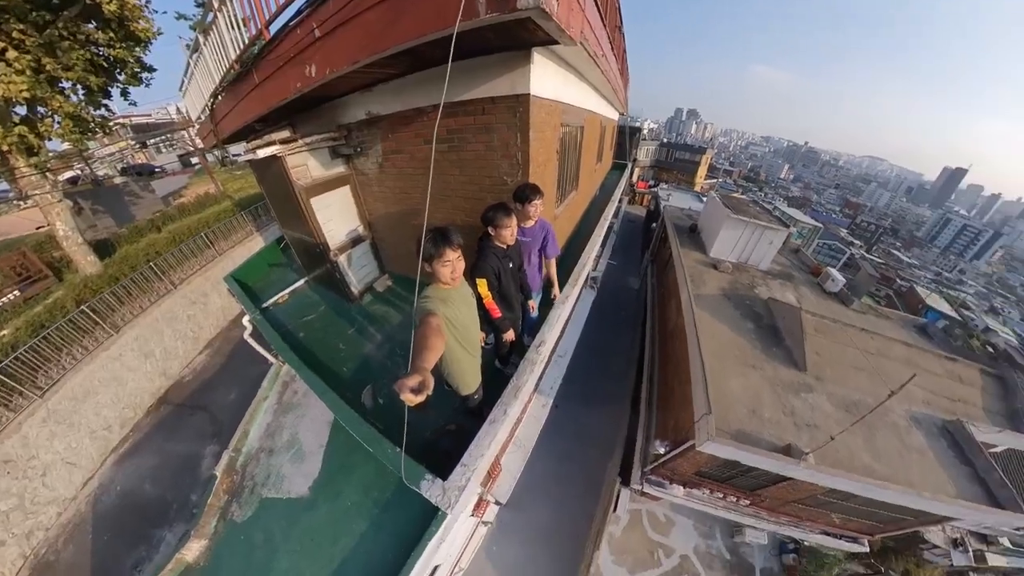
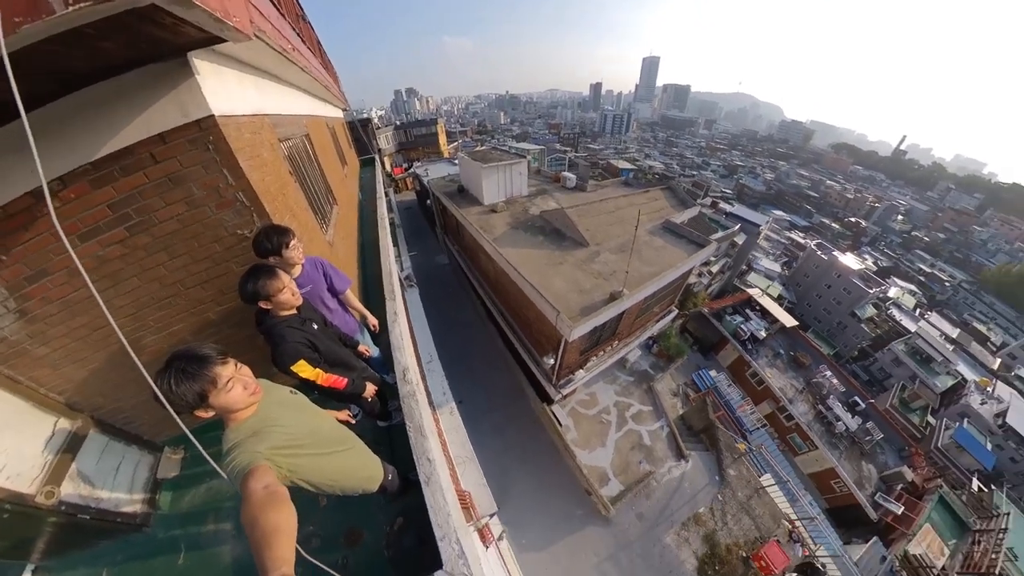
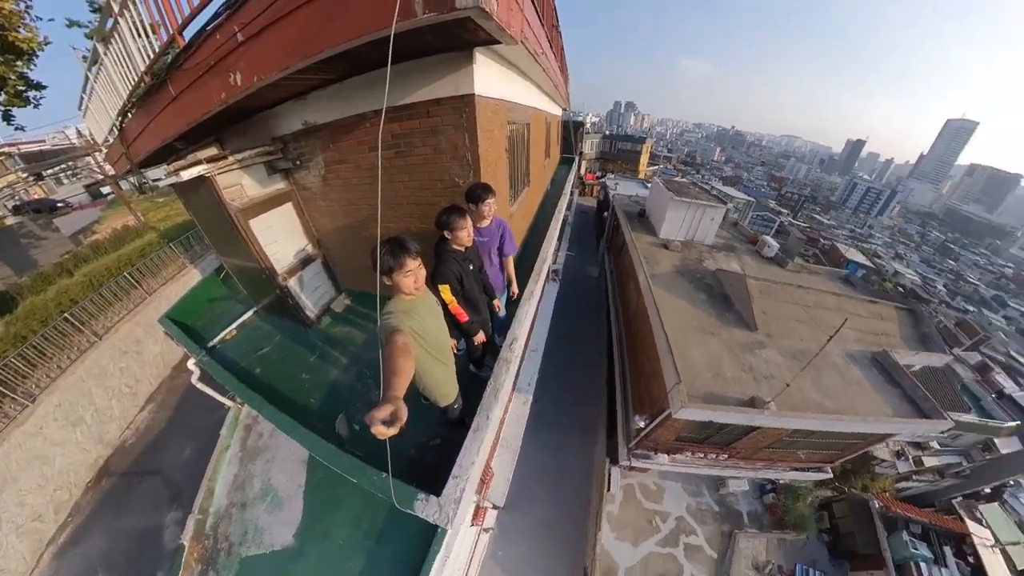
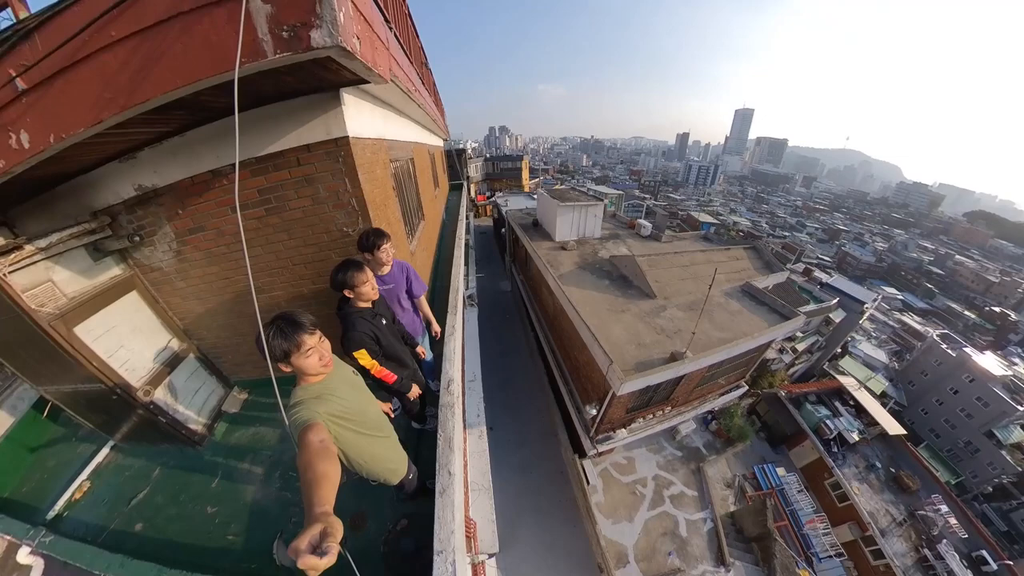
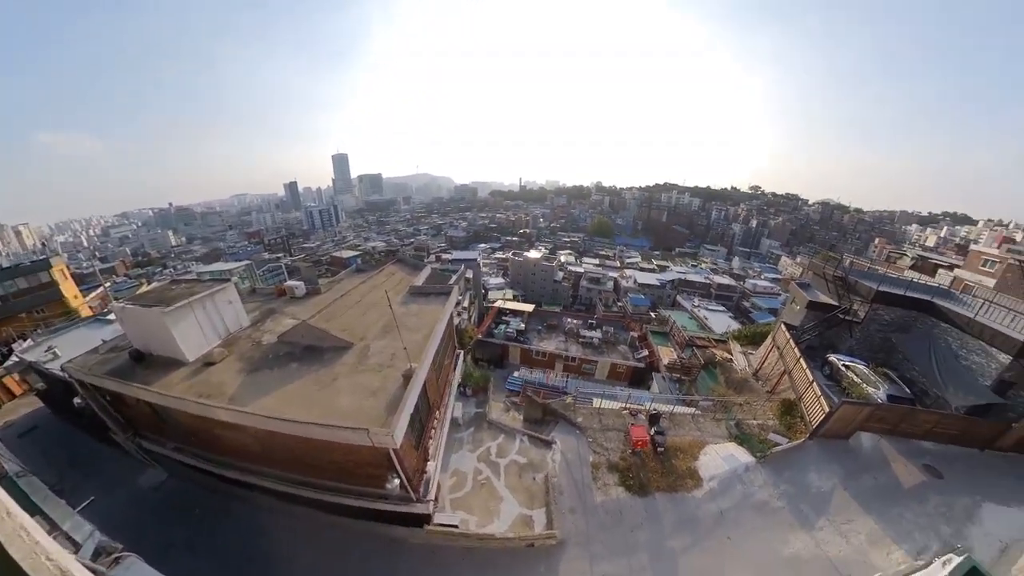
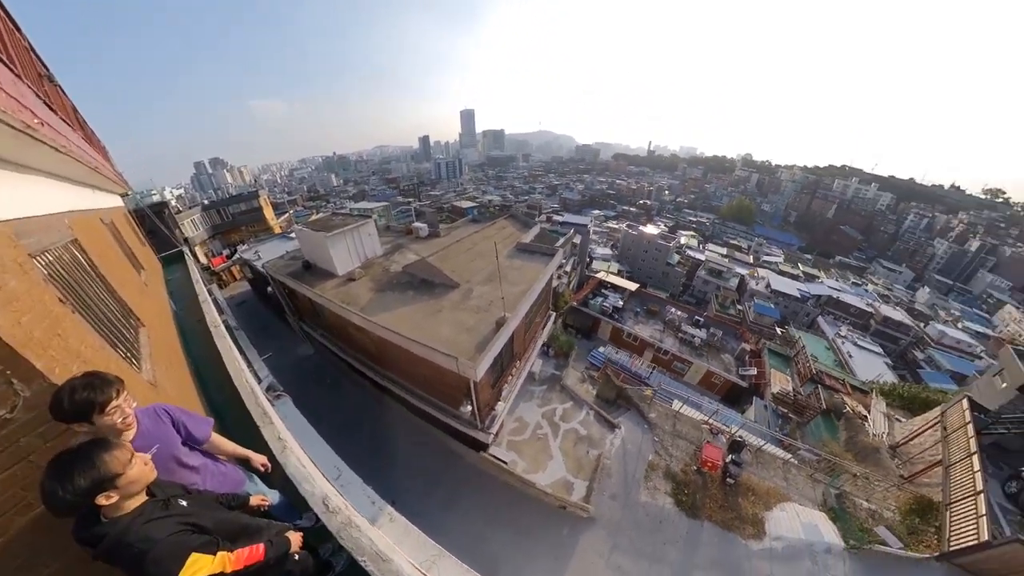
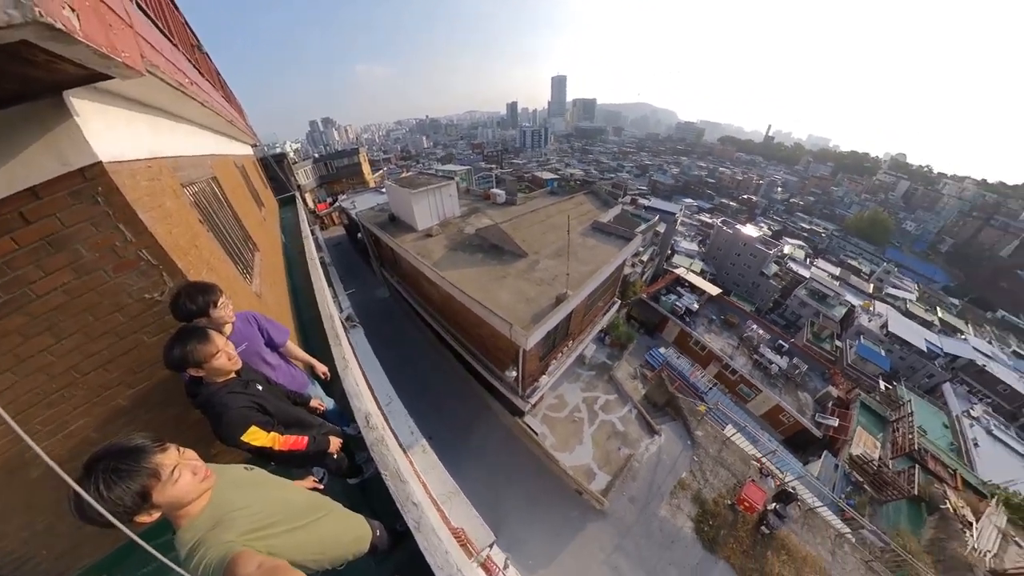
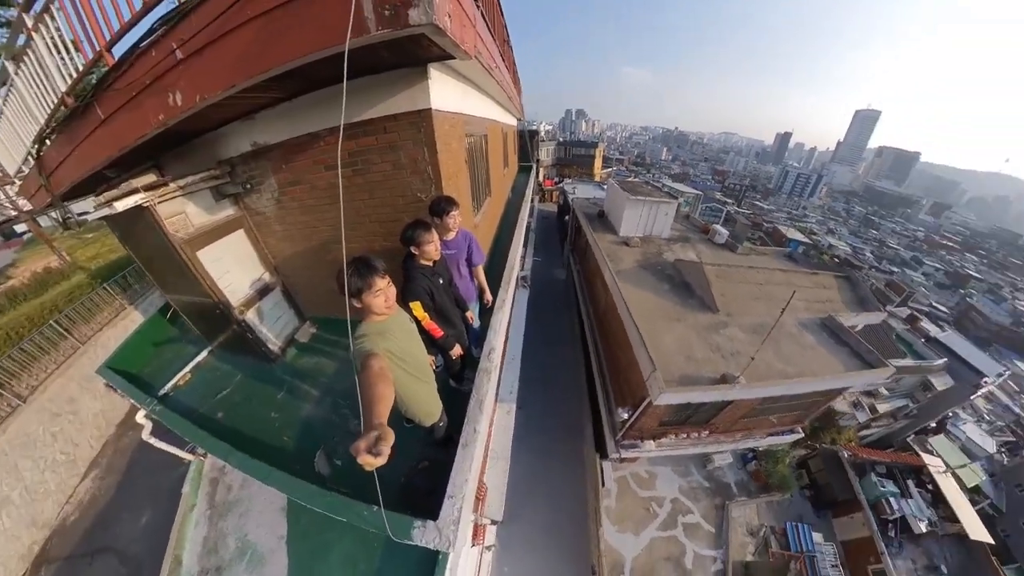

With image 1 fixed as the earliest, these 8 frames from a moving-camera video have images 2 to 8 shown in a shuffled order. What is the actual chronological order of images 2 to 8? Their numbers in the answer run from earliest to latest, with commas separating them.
3, 8, 4, 2, 7, 6, 5
